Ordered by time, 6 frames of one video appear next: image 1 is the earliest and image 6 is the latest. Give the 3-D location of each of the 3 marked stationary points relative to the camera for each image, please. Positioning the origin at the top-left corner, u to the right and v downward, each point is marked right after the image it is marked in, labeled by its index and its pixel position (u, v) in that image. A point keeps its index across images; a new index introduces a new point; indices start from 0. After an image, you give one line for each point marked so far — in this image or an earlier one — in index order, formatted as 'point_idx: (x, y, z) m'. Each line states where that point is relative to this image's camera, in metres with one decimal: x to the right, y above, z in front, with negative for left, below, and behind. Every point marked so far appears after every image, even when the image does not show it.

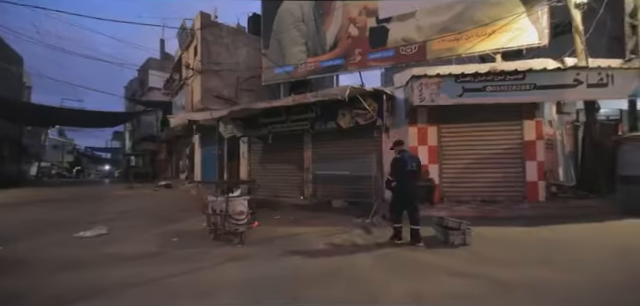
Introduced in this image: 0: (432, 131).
0: (+3.2, +0.6, +8.1) m
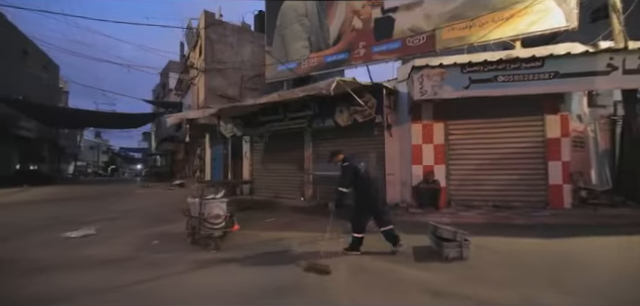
0: (+3.0, +0.6, +7.4) m
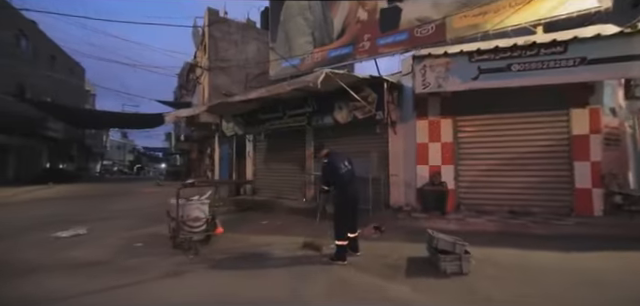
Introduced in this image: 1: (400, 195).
0: (+2.9, +0.7, +6.7) m
1: (+2.0, -1.0, +7.2) m
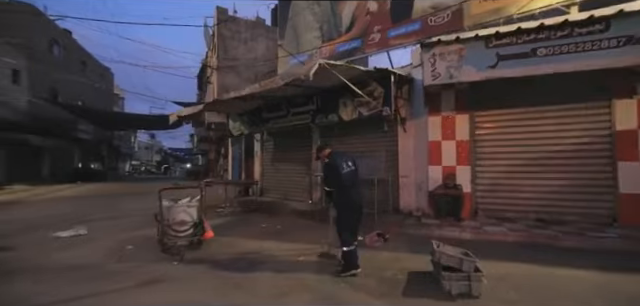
0: (+3.0, +0.7, +6.0) m
1: (+2.1, -1.0, +6.6) m
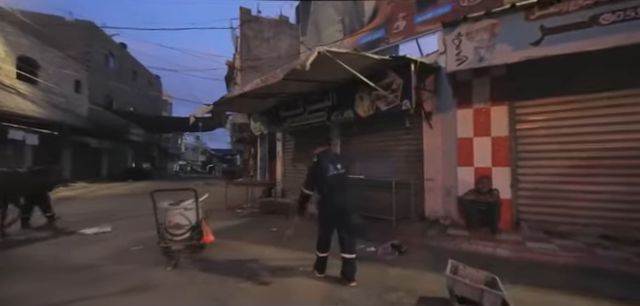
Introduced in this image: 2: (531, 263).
0: (+3.1, +0.7, +5.0) m
1: (+2.3, -1.0, +5.7) m
2: (+2.7, -1.4, +3.7) m
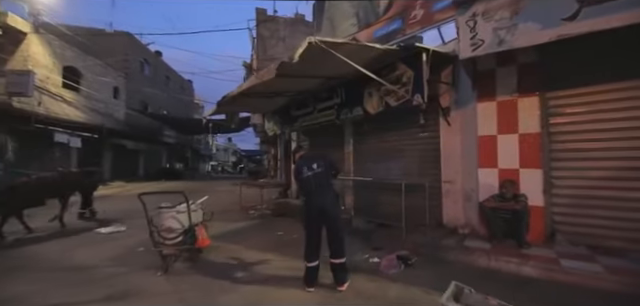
0: (+3.1, +0.7, +4.3) m
1: (+2.4, -1.0, +5.1) m
2: (+2.6, -1.4, +3.0) m
